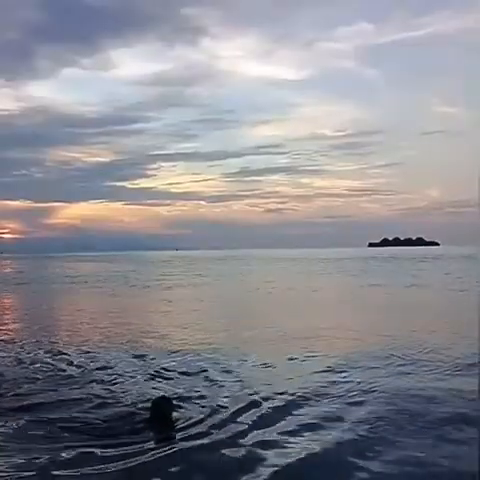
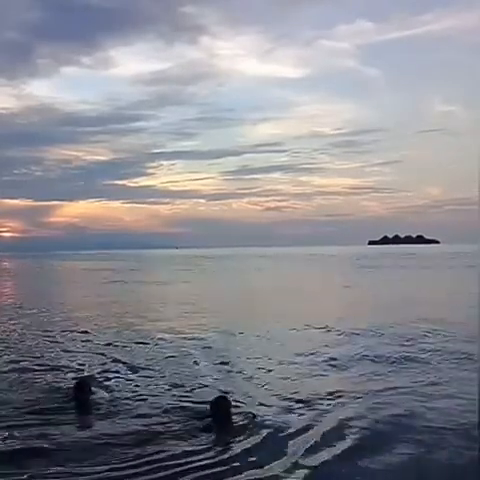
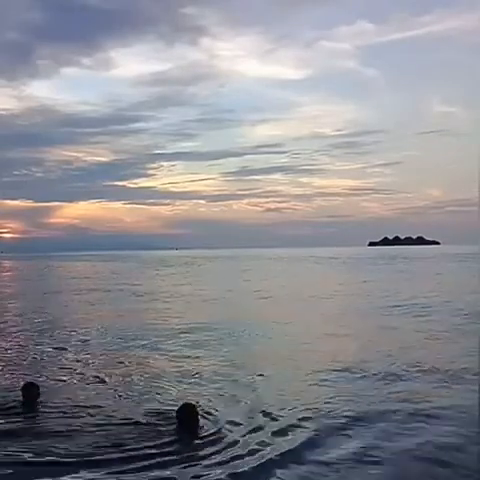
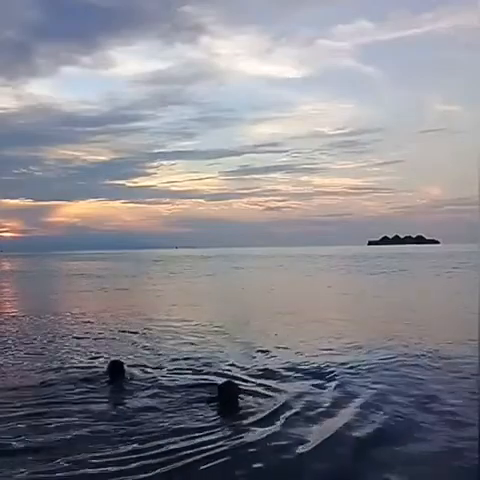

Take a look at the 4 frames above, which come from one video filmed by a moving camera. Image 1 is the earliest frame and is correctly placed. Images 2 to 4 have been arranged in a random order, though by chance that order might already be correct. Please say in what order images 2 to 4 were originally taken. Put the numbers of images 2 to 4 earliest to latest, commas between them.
3, 2, 4
